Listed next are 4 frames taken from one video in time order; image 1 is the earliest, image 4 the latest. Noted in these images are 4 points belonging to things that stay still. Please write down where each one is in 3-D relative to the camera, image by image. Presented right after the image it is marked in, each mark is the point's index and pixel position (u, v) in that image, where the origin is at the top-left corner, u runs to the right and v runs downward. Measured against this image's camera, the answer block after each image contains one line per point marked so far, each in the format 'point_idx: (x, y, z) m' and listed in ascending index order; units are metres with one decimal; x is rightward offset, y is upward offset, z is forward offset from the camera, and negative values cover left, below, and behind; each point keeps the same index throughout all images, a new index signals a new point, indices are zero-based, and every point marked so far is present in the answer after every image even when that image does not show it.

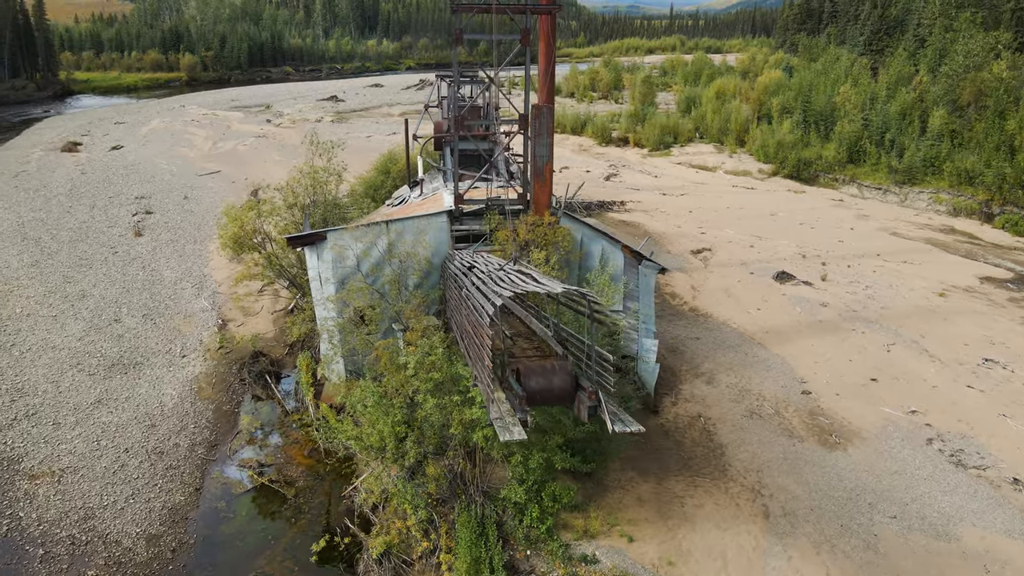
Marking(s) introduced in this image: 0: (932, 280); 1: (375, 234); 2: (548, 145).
0: (+9.7, +0.2, +17.3) m
1: (-2.2, +0.8, +11.9) m
2: (+0.6, +2.2, +11.7) m
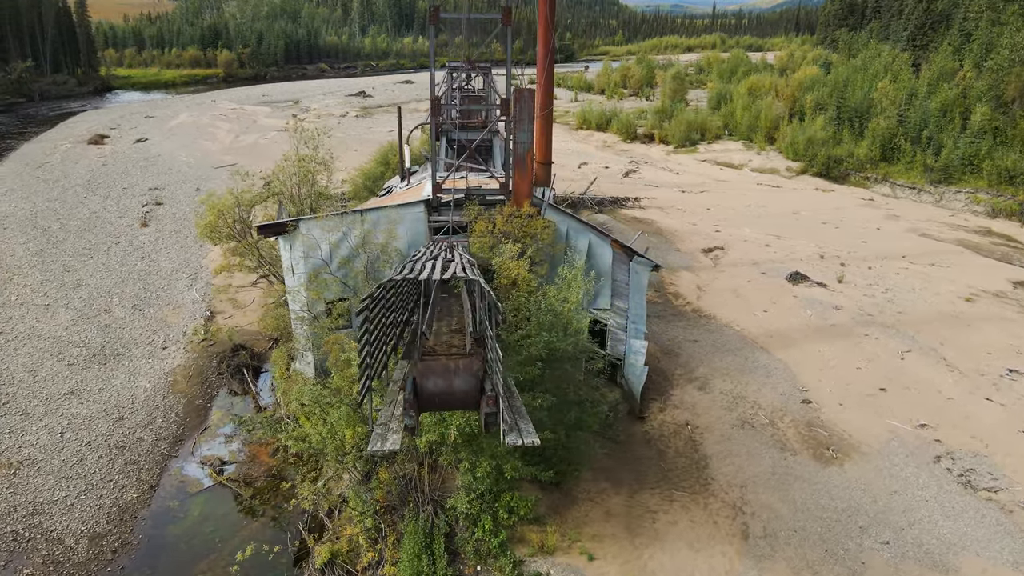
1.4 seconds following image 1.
0: (+9.7, +0.1, +16.1) m
1: (-2.5, +1.0, +11.4) m
2: (+0.3, +2.3, +11.0) m
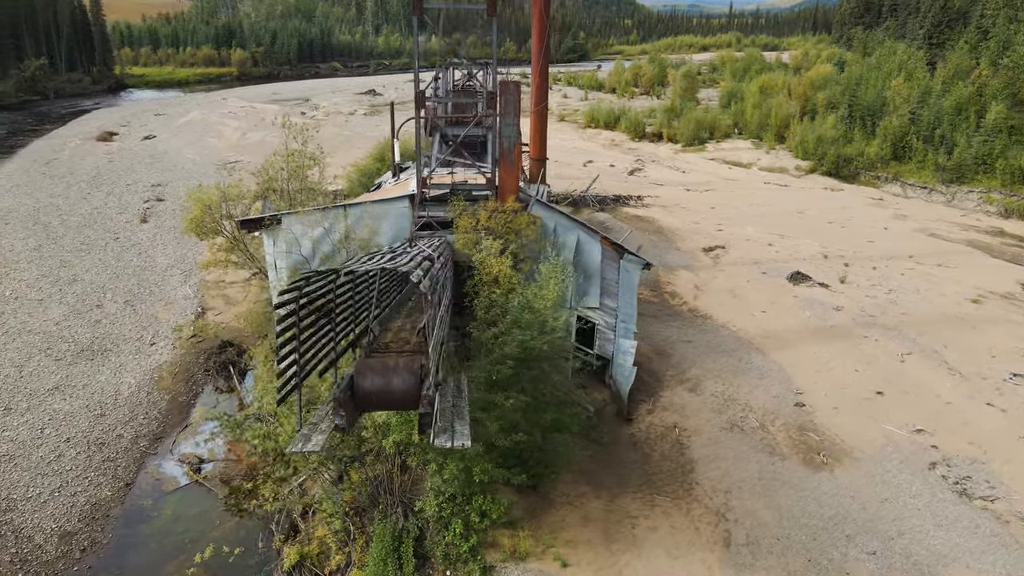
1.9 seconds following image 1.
0: (+9.5, +0.1, +15.7) m
1: (-2.7, +1.0, +11.1) m
2: (0.0, +2.3, +10.7) m
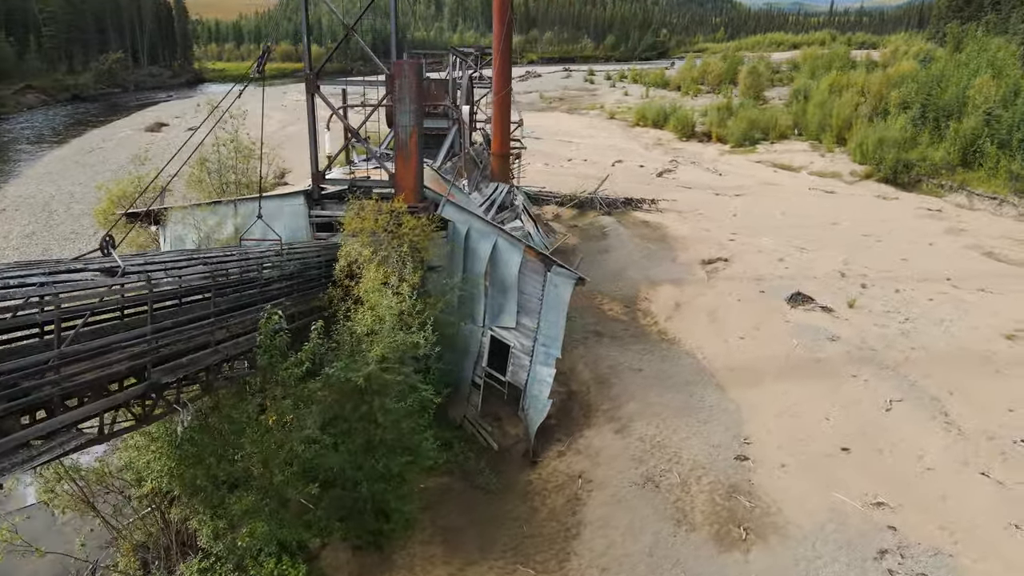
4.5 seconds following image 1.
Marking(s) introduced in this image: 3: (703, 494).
0: (+8.7, -0.5, +13.1) m
1: (-4.0, +1.0, +10.0) m
2: (-1.2, +2.2, +9.2) m
3: (+2.1, -2.3, +8.3) m
